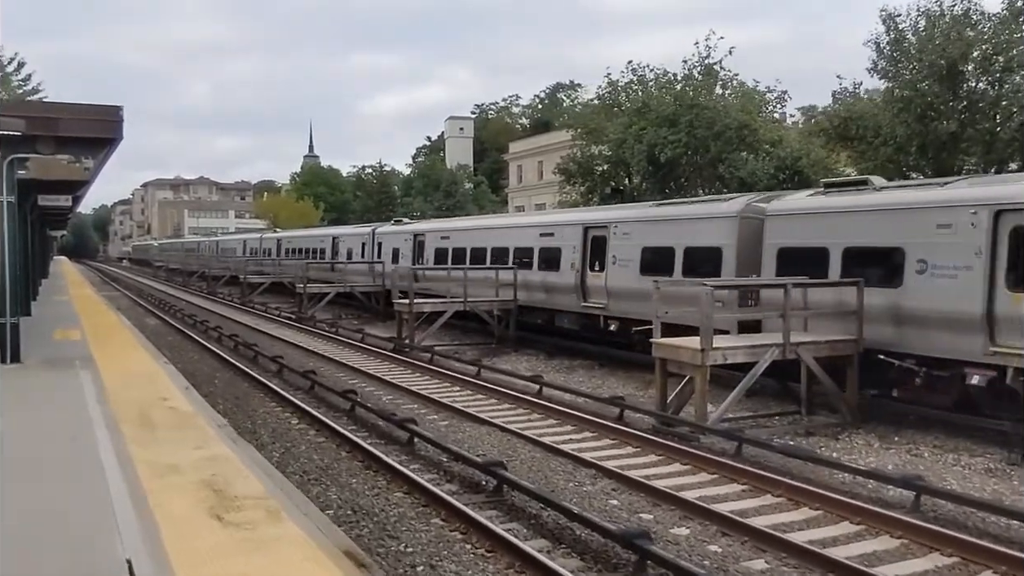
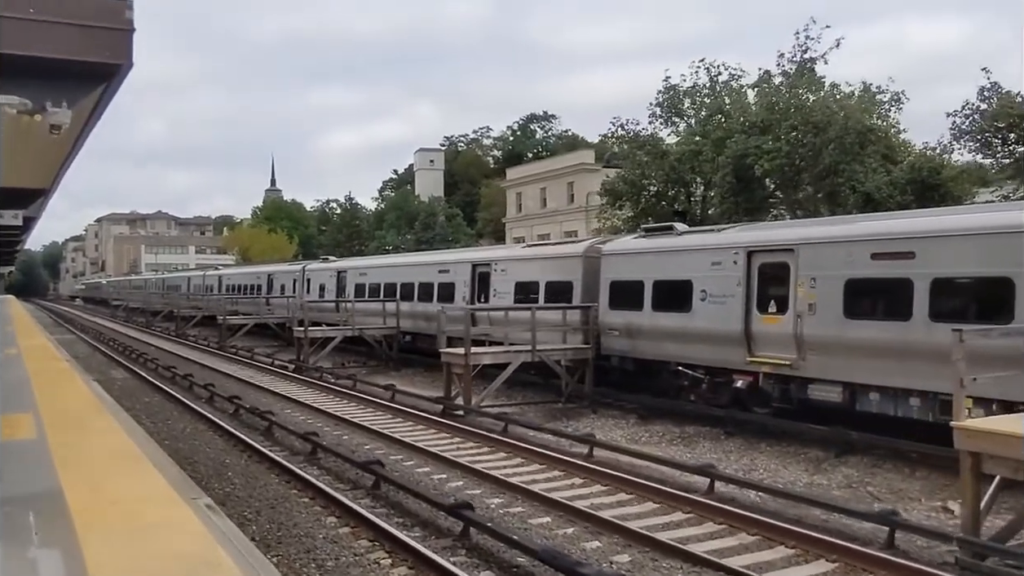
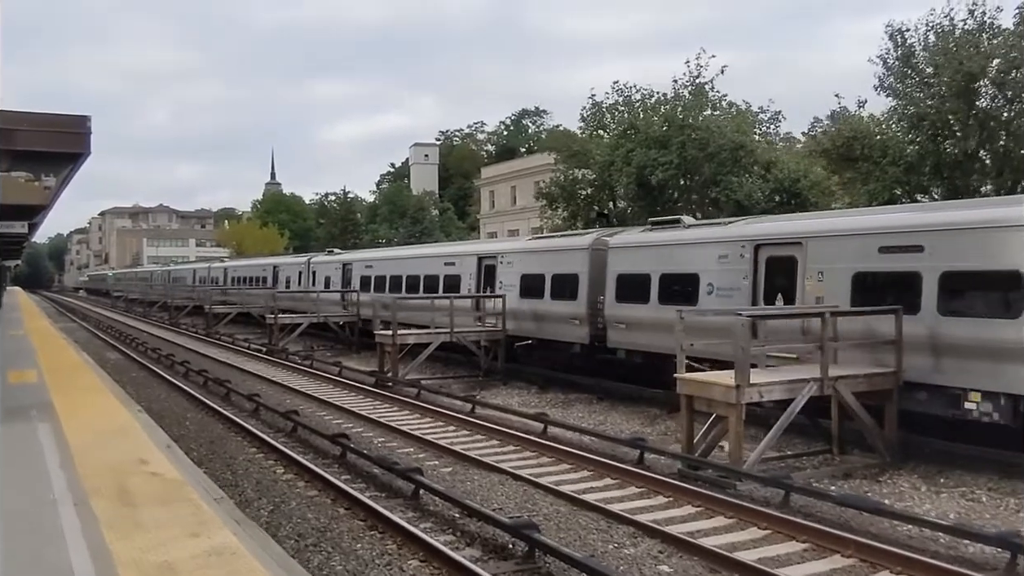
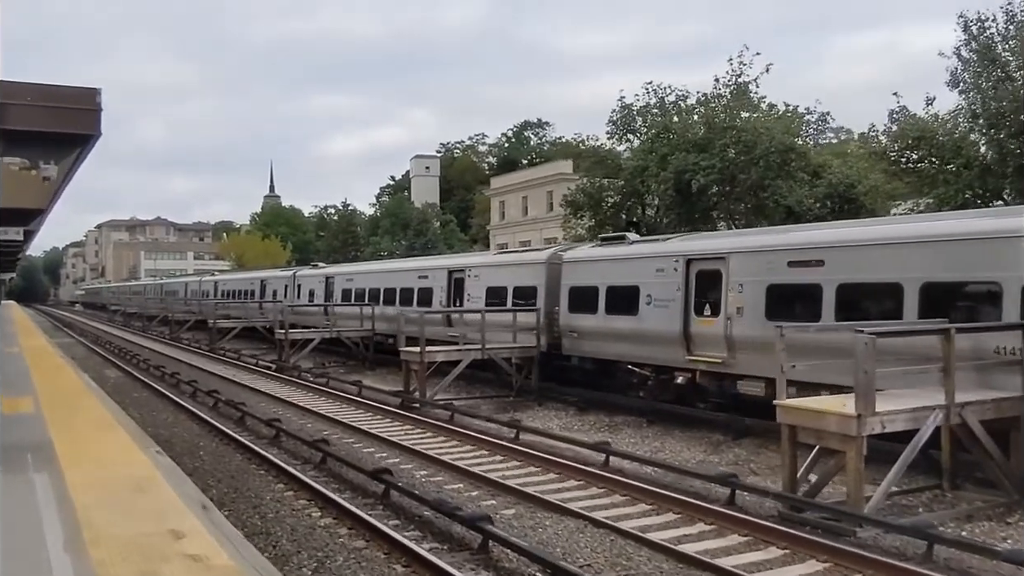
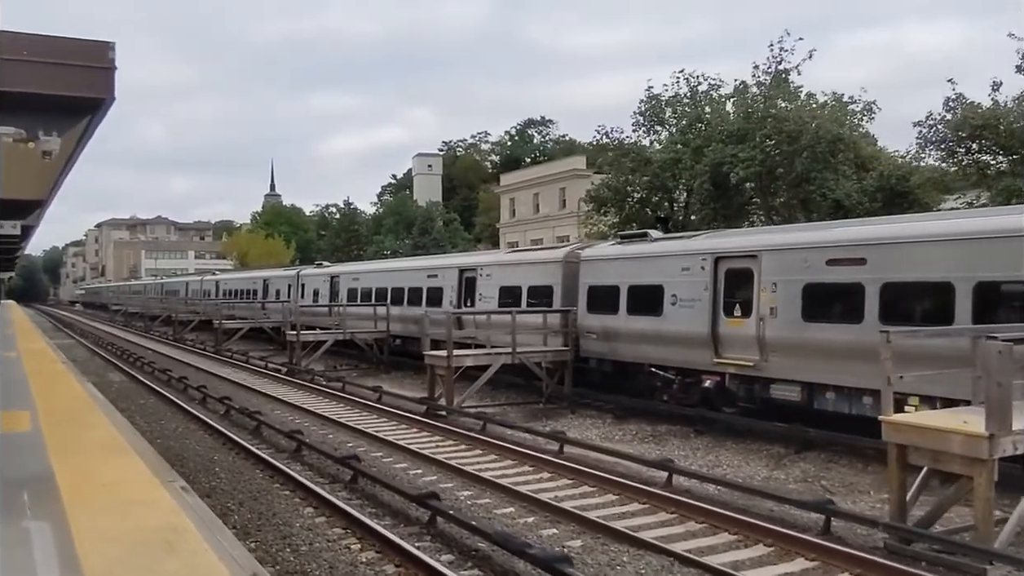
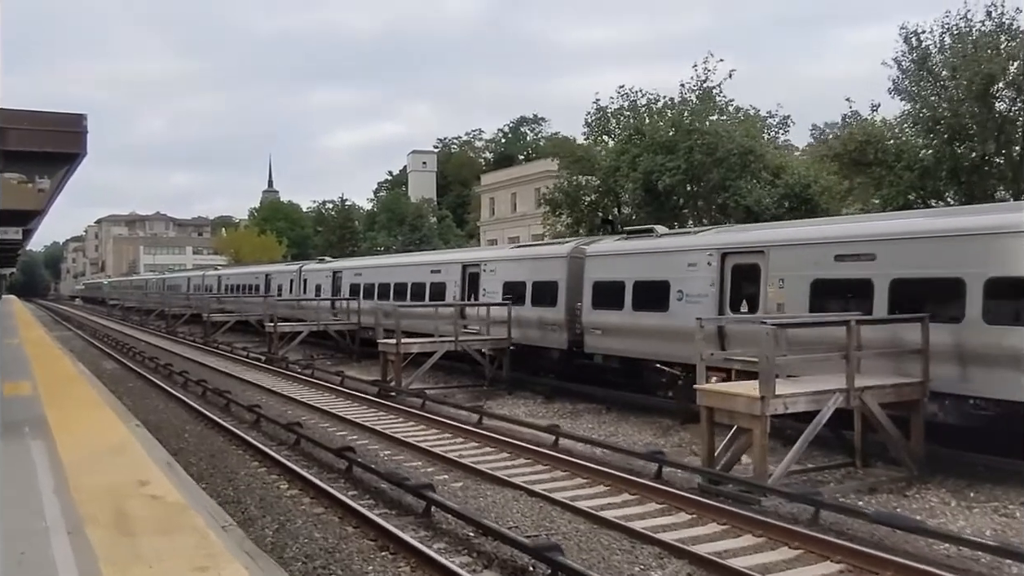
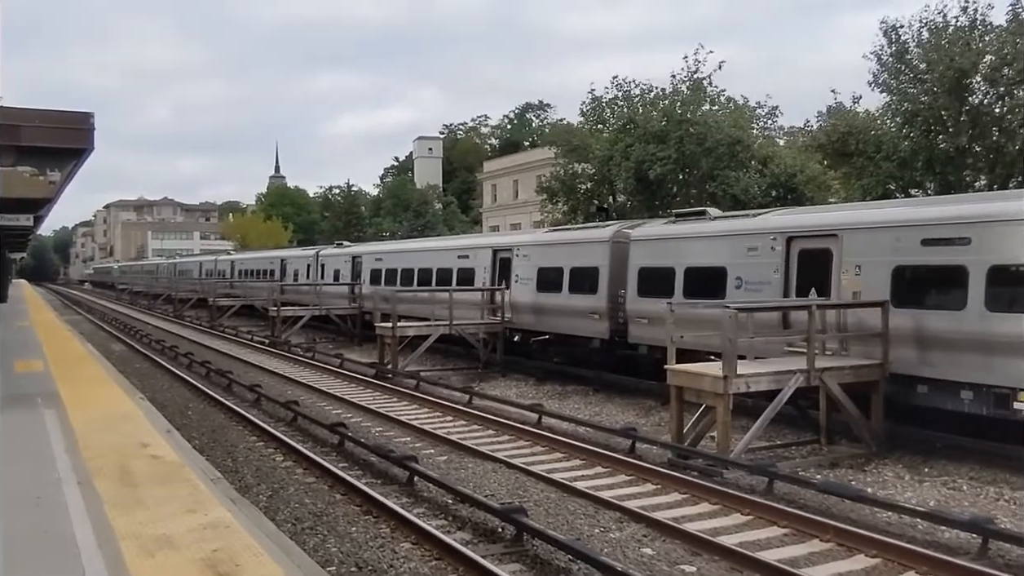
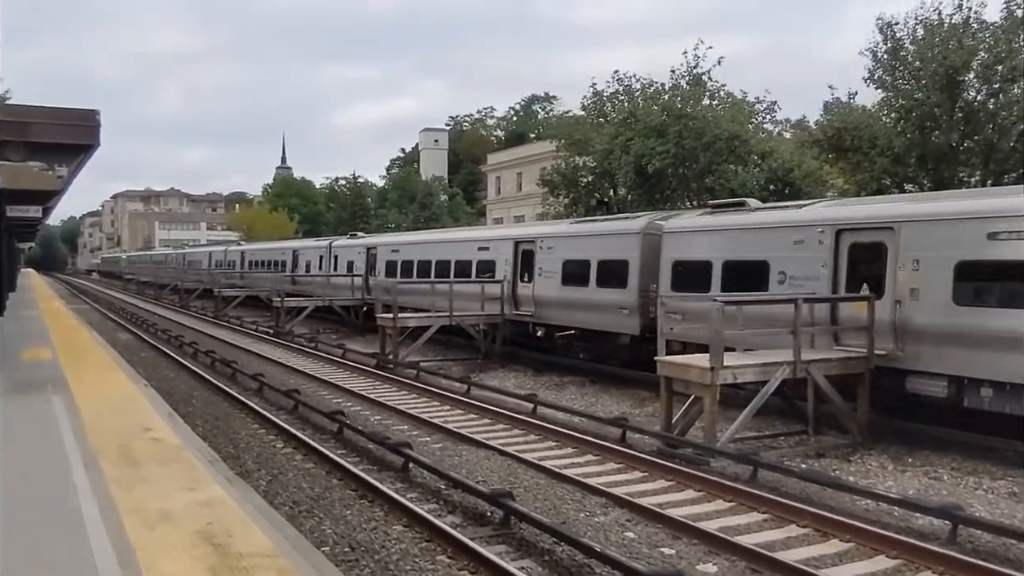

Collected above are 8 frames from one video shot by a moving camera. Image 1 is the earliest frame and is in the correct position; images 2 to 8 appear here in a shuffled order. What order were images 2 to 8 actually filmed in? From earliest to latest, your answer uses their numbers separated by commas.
8, 7, 3, 6, 4, 5, 2
